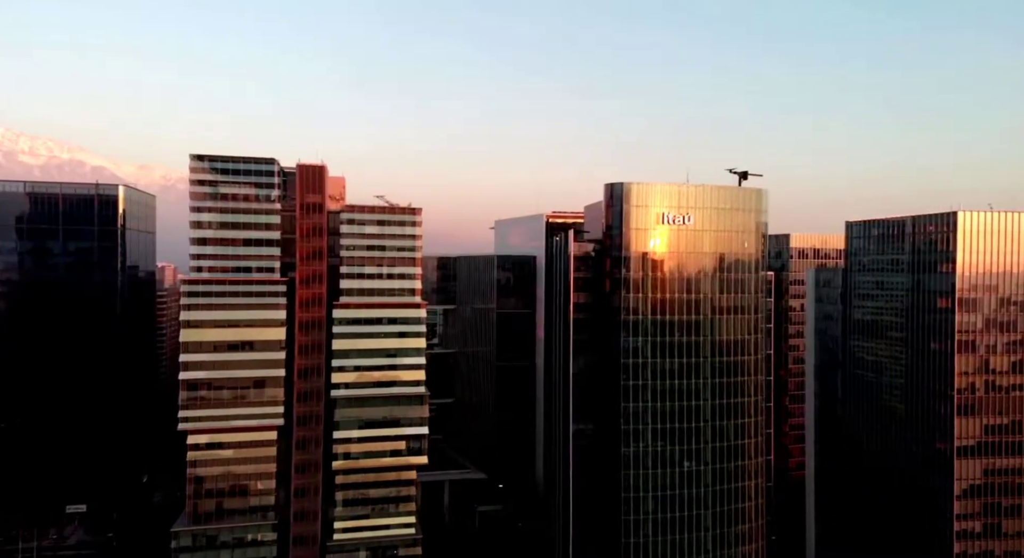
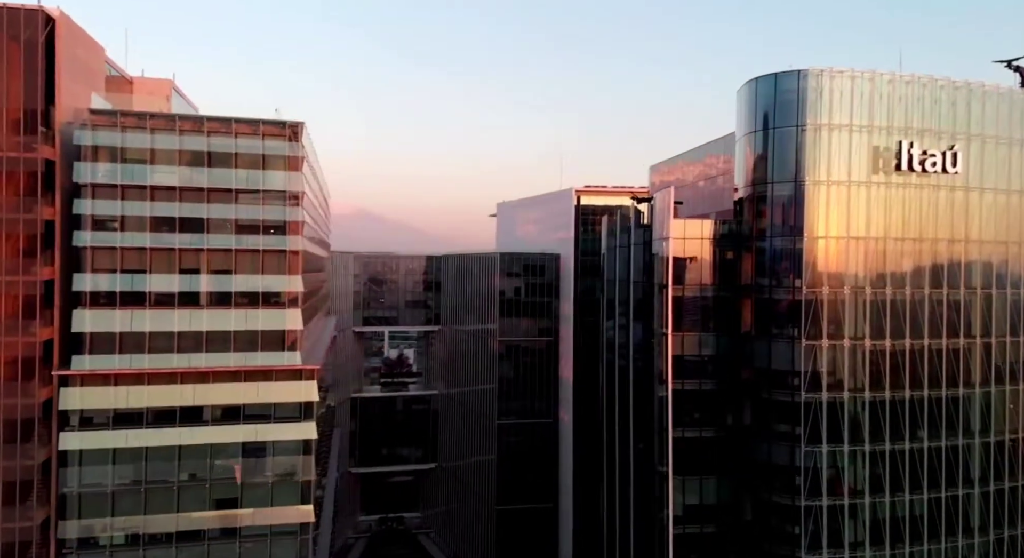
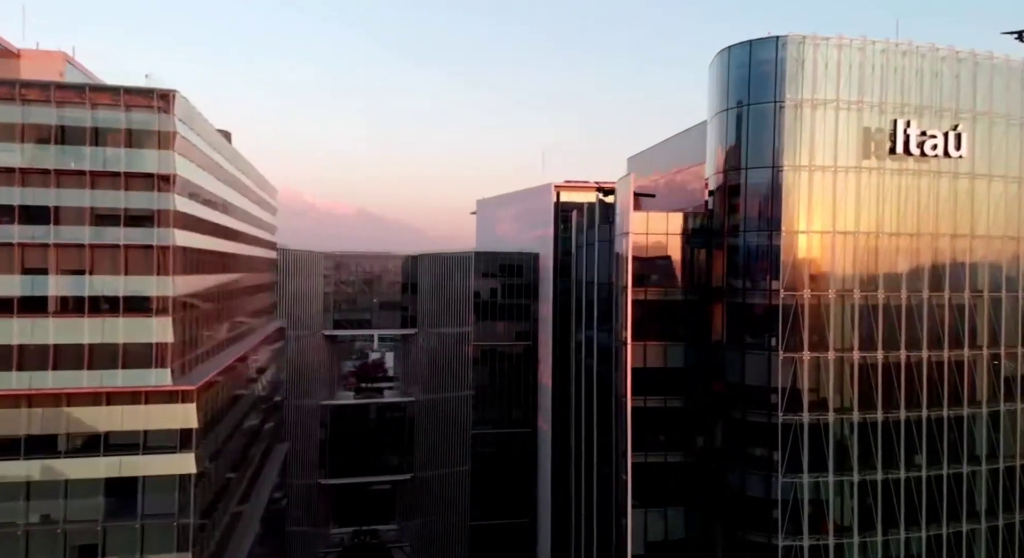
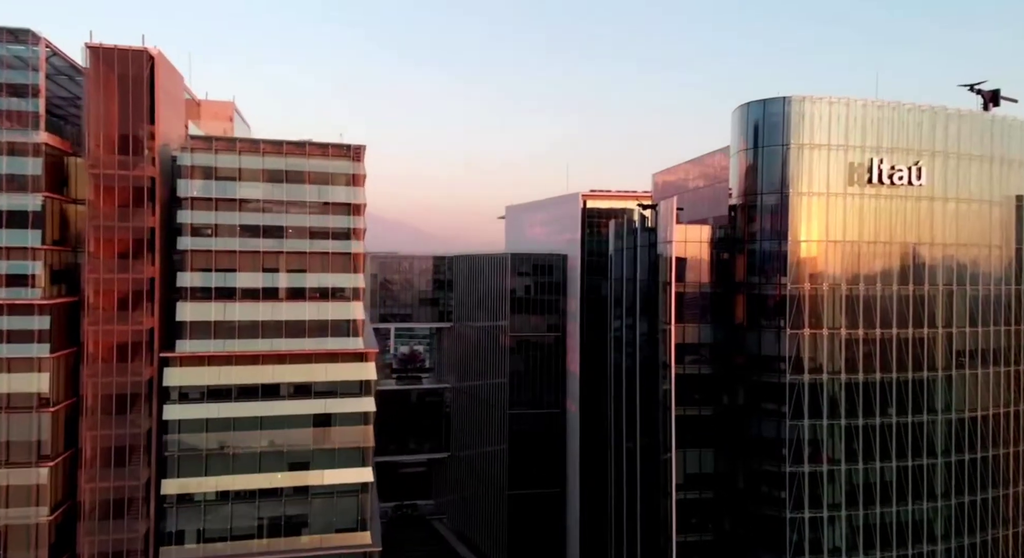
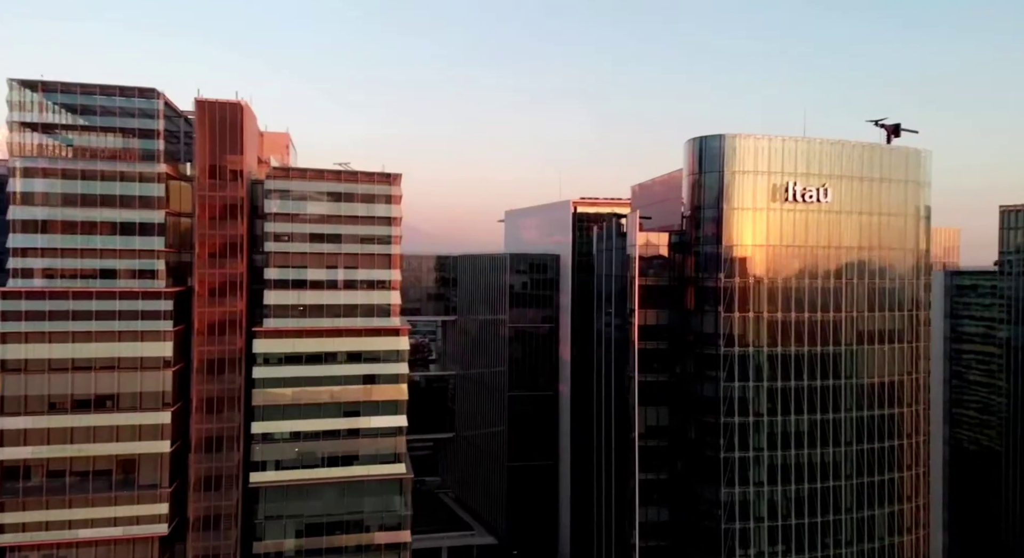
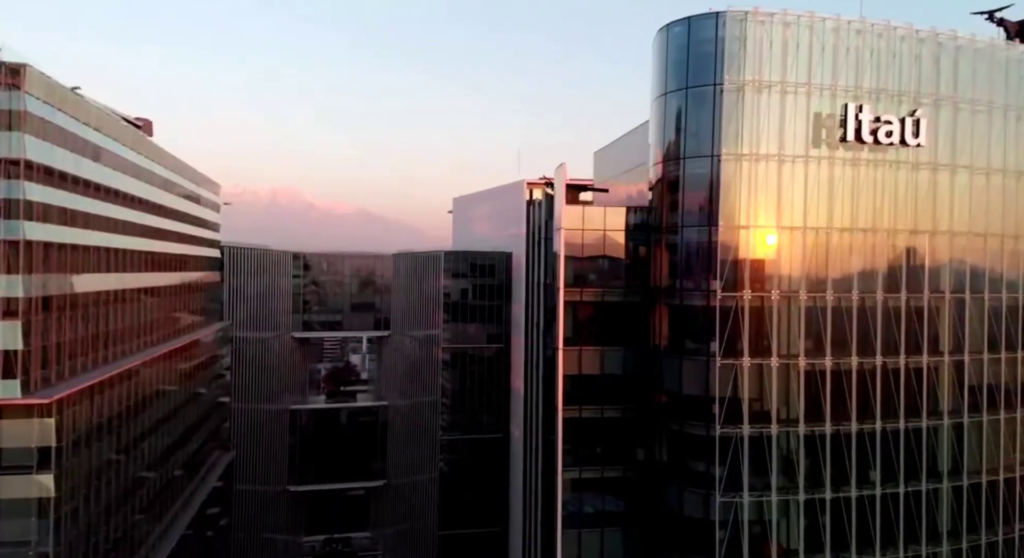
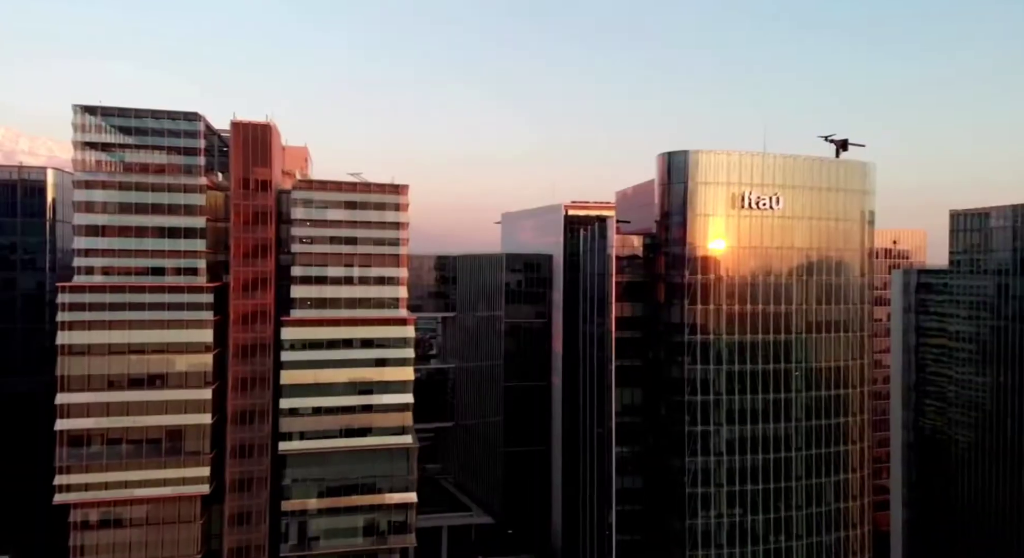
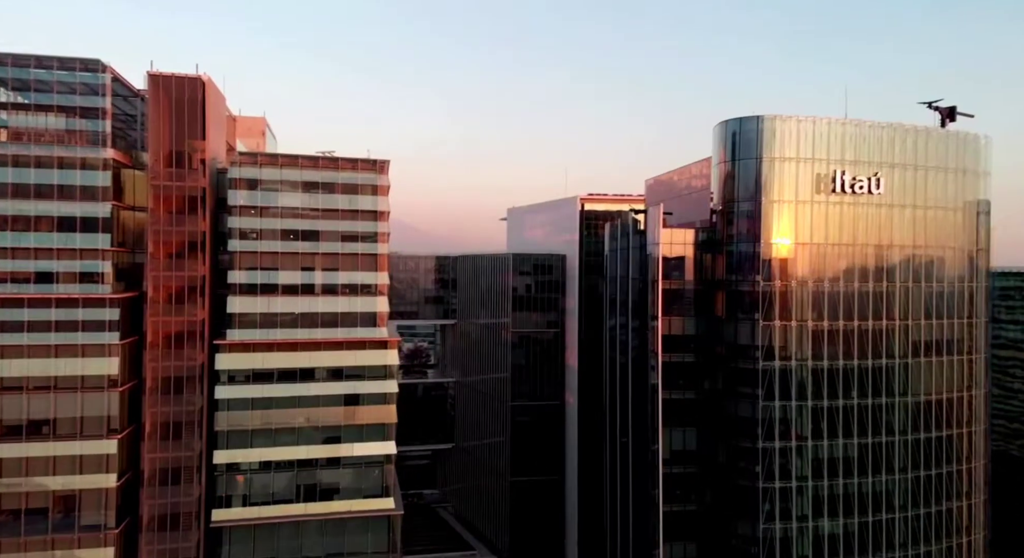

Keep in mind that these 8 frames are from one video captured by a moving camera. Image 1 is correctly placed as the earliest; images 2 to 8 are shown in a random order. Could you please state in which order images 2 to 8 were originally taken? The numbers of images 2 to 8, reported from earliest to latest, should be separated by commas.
7, 5, 8, 4, 2, 3, 6
